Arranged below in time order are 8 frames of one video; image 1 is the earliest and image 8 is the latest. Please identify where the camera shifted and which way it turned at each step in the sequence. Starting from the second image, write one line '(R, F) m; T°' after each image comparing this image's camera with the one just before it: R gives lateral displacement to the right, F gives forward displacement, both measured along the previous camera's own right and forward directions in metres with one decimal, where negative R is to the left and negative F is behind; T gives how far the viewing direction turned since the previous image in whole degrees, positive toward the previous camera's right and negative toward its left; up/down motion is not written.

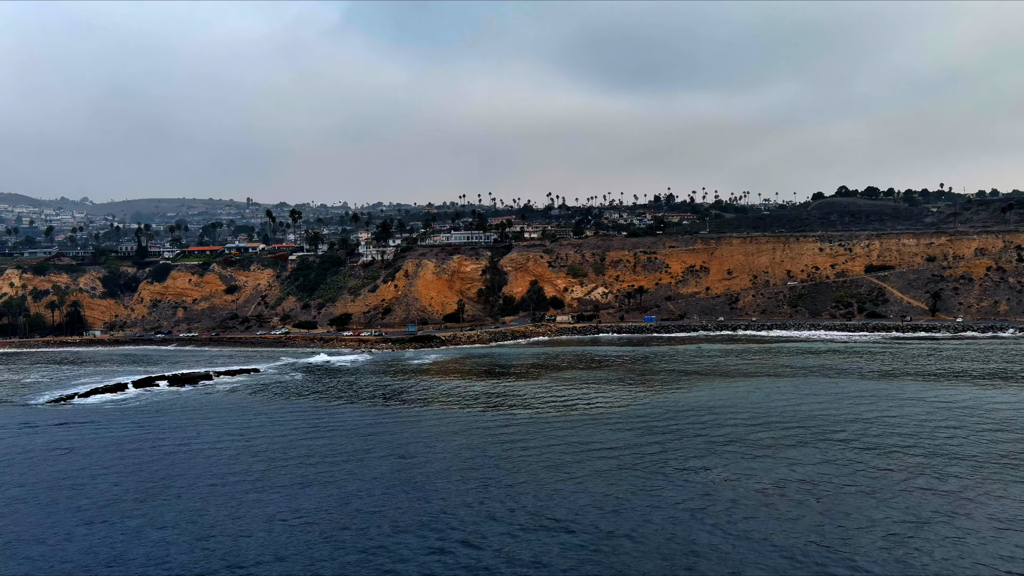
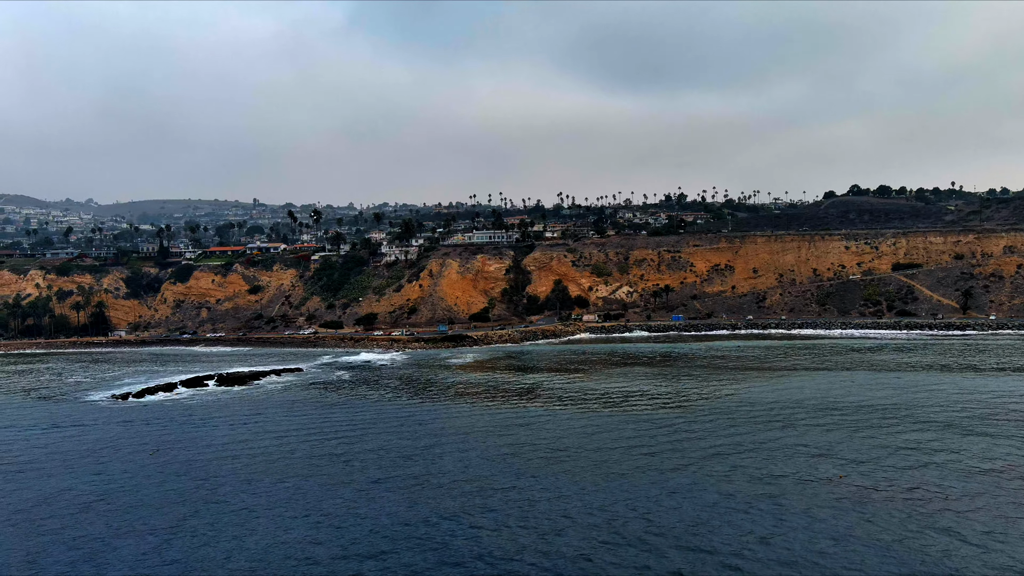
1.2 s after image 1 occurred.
(-3.9, +0.1) m; 0°
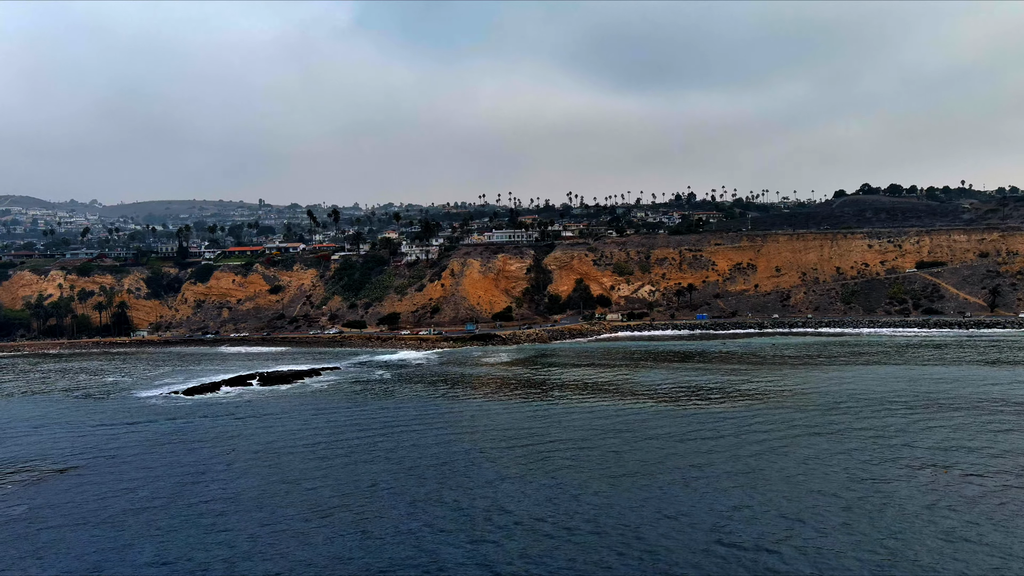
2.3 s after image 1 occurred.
(-3.5, +0.1) m; 0°
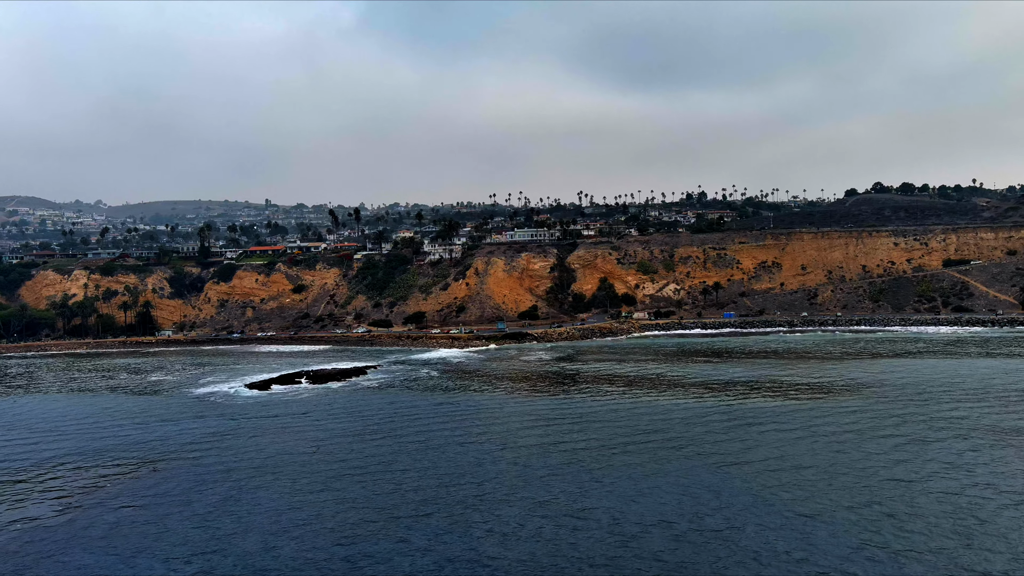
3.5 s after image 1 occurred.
(-4.0, +0.1) m; 0°
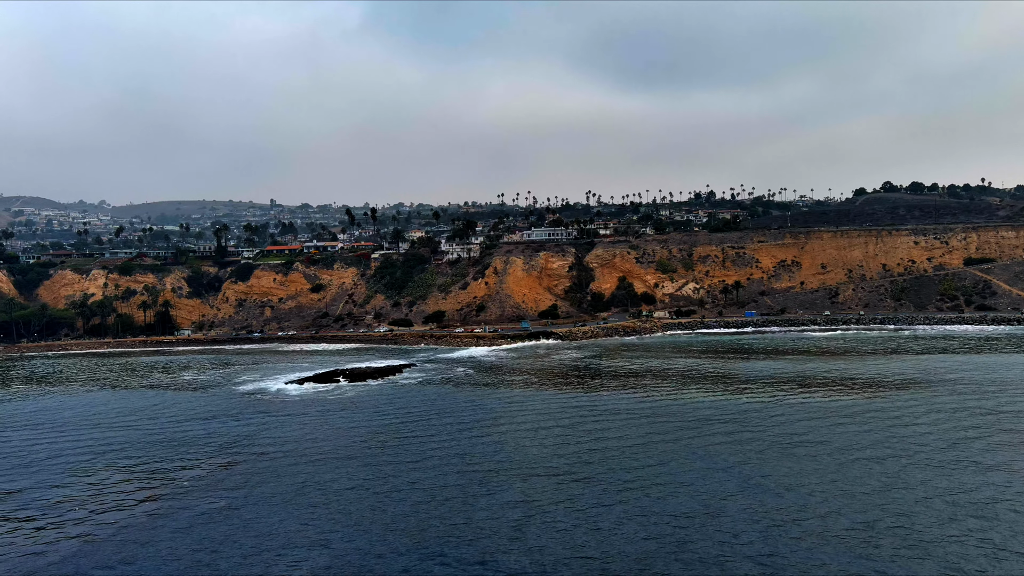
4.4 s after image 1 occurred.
(-3.1, +0.1) m; 0°
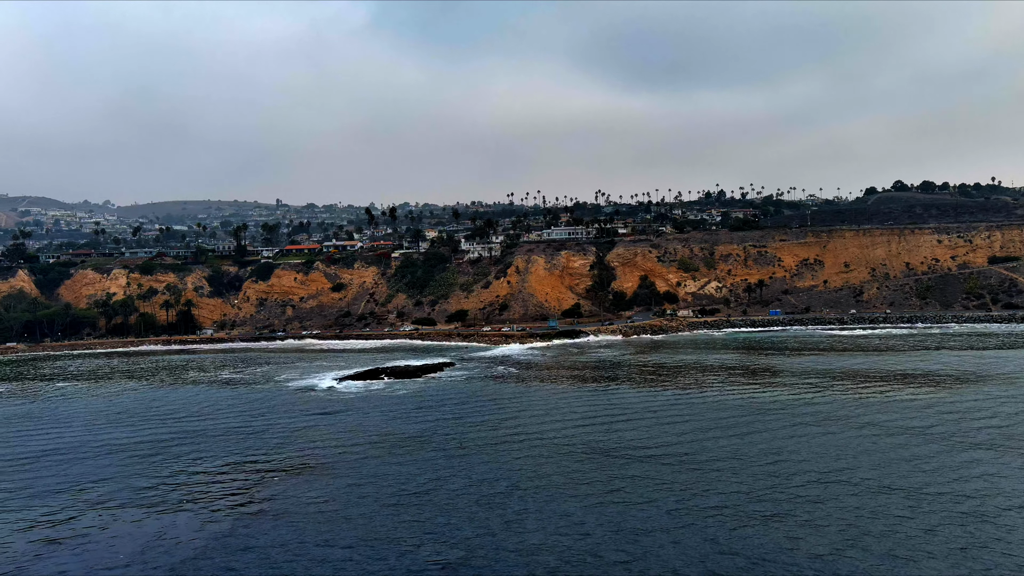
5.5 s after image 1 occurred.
(-3.6, +0.1) m; 0°
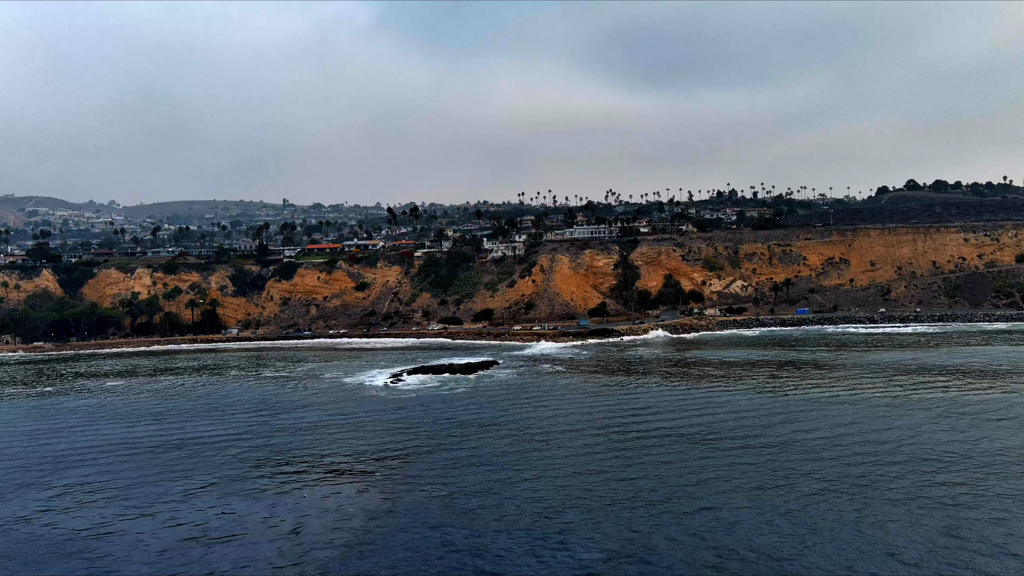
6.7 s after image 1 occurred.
(-4.0, +0.1) m; 0°
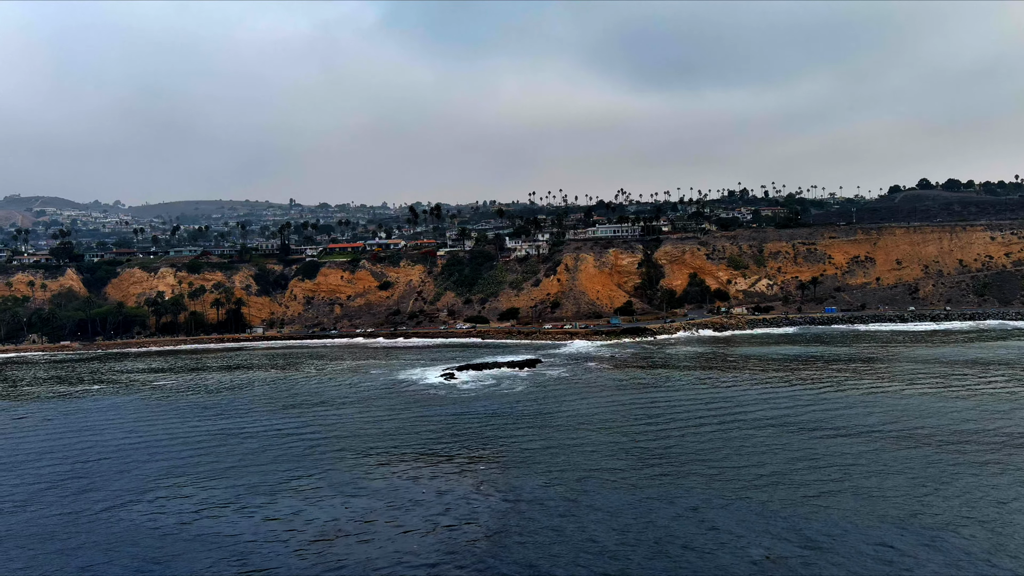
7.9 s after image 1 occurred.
(-4.0, +0.2) m; 0°
